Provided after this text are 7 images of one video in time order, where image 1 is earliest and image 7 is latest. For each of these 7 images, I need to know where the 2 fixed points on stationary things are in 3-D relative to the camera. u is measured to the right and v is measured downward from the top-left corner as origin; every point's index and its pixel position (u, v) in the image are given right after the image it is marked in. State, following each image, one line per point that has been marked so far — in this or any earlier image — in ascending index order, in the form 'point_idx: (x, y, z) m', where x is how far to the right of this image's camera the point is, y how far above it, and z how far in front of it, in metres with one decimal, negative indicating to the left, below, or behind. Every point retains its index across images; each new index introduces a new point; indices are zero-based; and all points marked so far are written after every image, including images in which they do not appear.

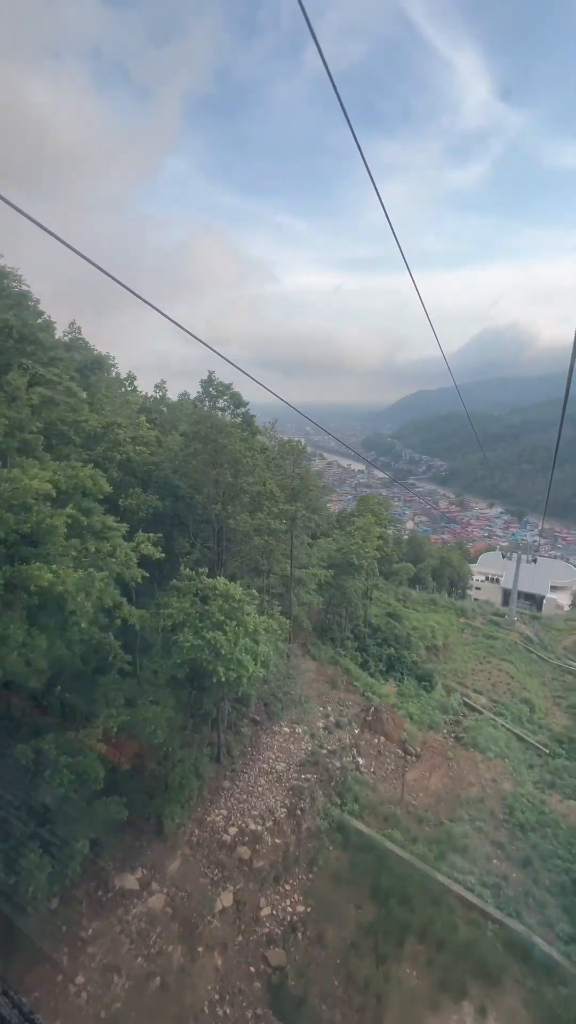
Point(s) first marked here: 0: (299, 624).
0: (+0.3, -3.1, +12.5) m
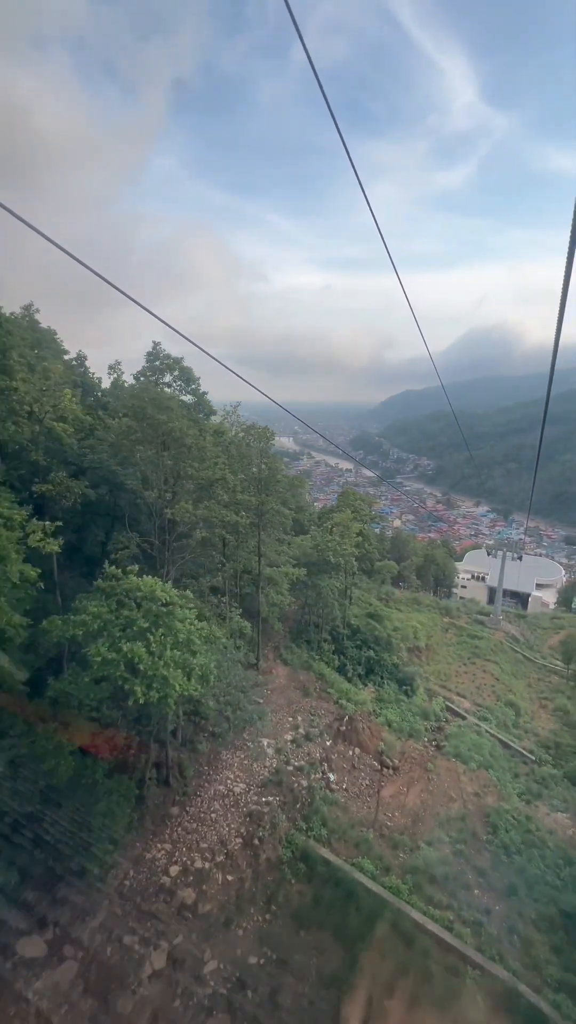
0: (-0.5, -3.0, +11.7) m
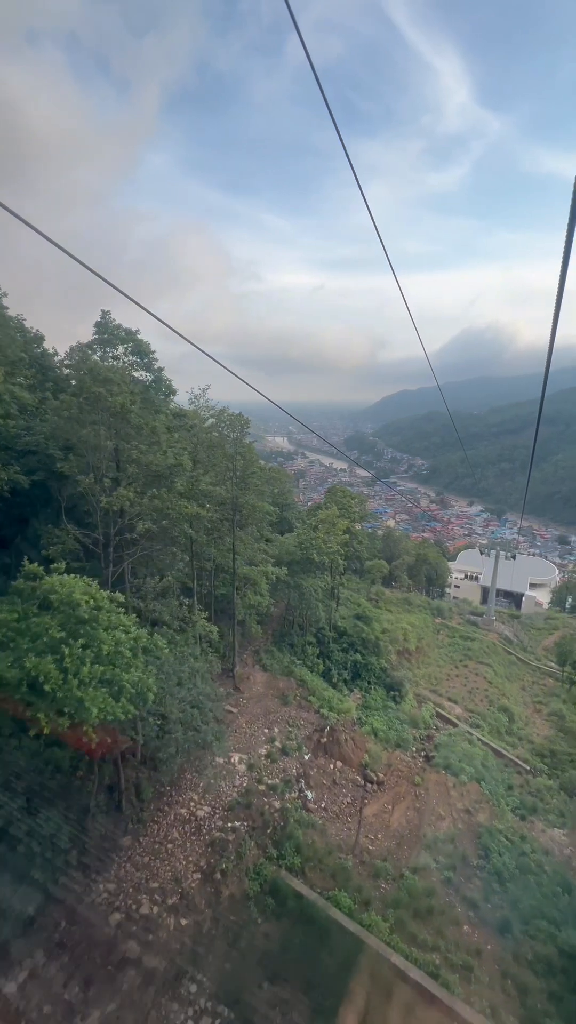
0: (-0.9, -2.9, +10.9) m
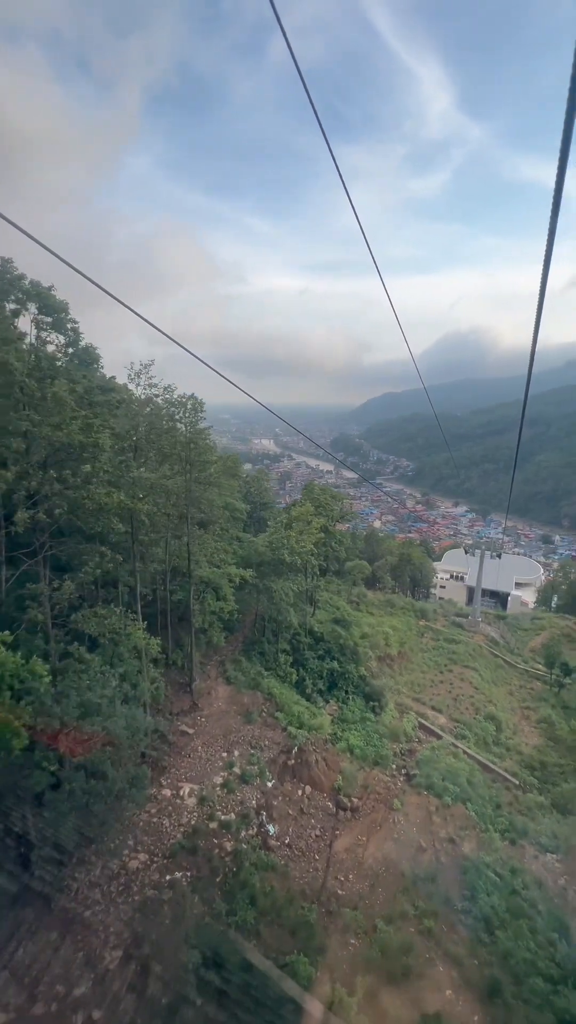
0: (-1.7, -2.8, +9.9) m
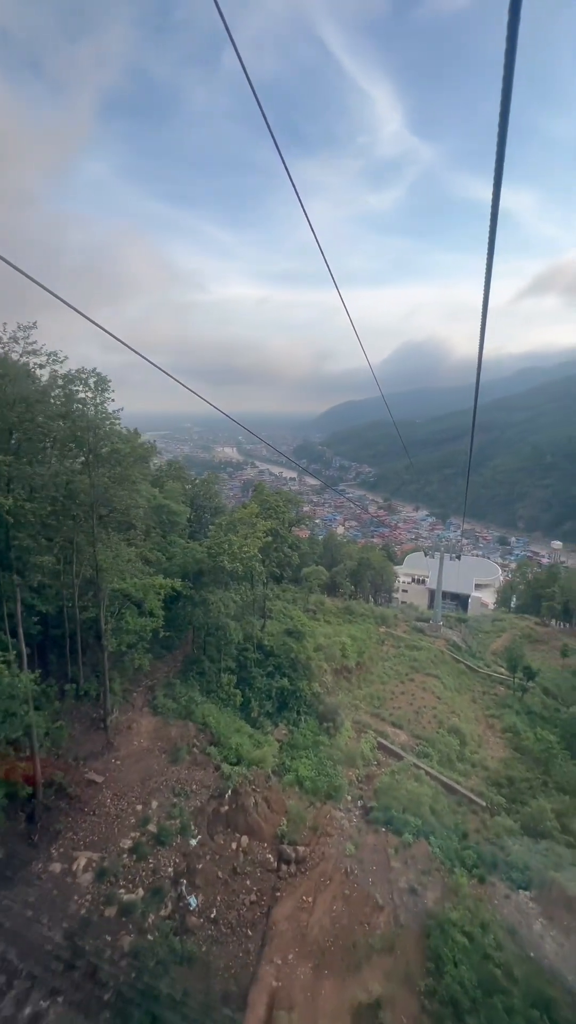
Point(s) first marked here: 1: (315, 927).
0: (-2.8, -2.8, +8.5) m
1: (+0.4, -5.2, +5.7) m
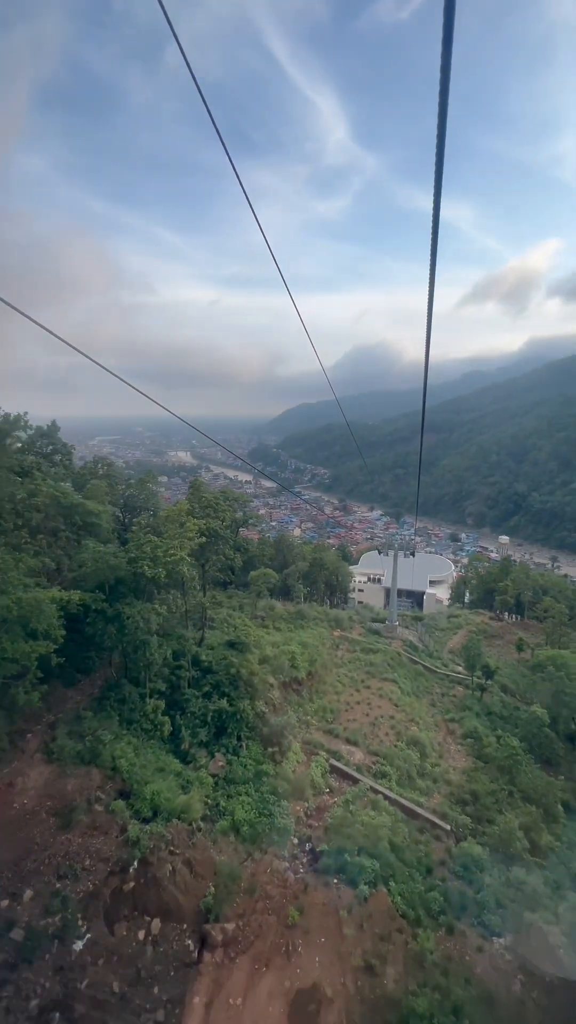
0: (-3.9, -2.8, +6.8) m
1: (-0.4, -5.0, +4.3) m
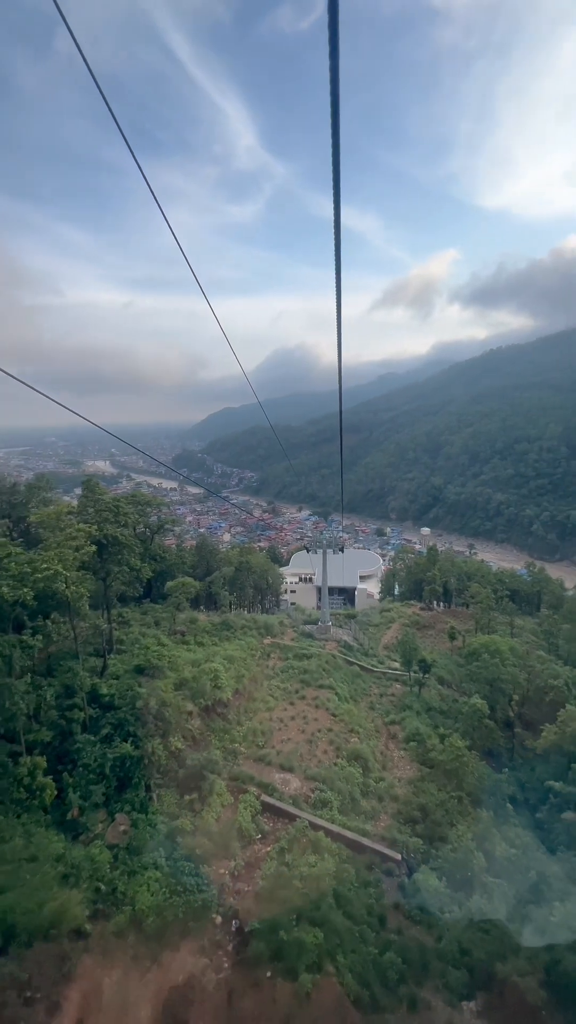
0: (-4.9, -2.9, +4.7) m
1: (-1.0, -4.9, +2.7) m
